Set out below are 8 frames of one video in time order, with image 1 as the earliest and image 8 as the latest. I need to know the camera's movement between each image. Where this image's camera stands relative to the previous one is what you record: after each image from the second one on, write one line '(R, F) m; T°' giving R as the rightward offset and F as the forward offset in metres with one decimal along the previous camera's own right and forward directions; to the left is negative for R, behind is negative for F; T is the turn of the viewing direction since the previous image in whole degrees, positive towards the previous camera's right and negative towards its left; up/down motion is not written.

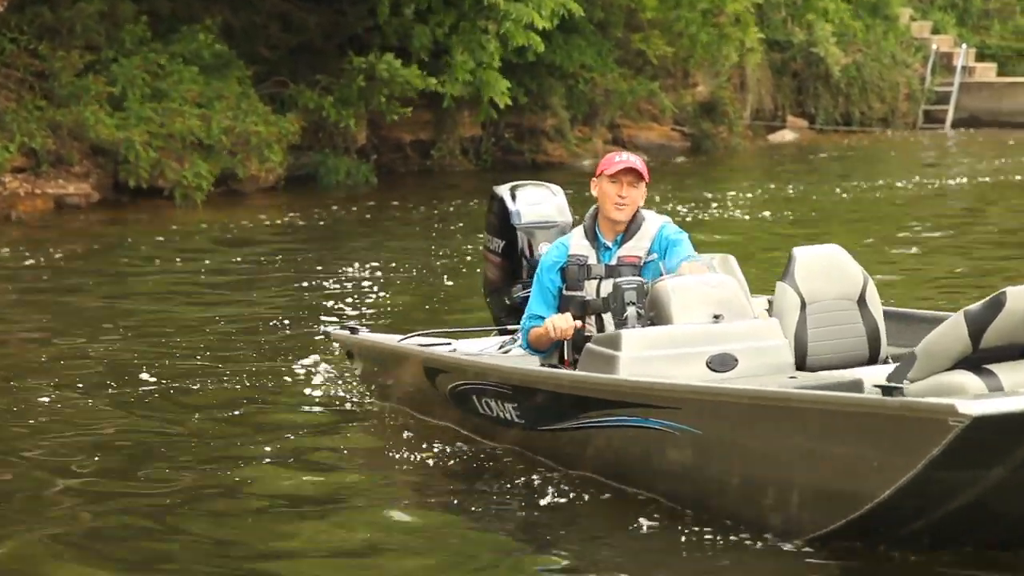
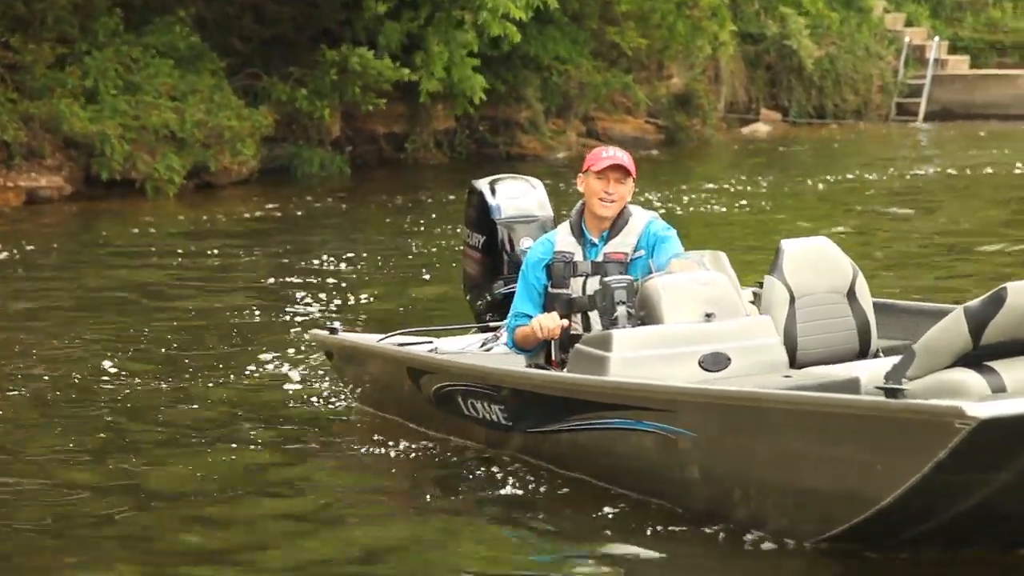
(-0.1, 0.0) m; +1°
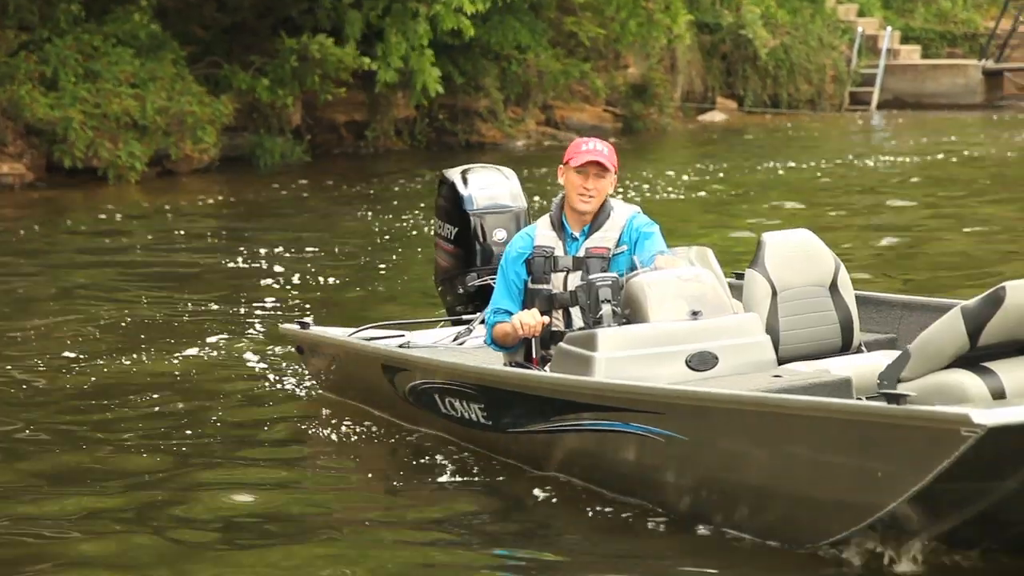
(-0.2, -0.1) m; +2°
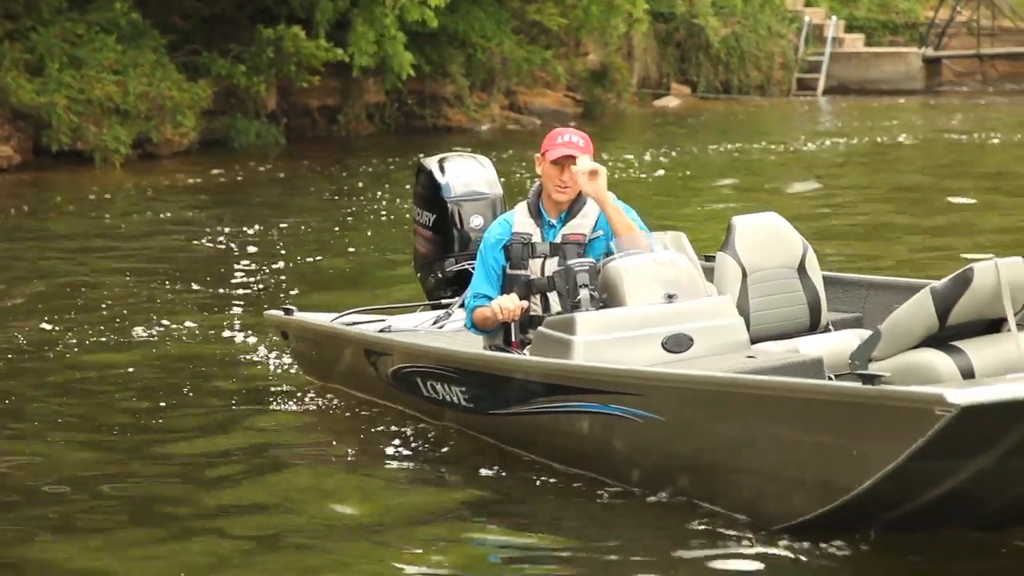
(-0.2, -0.6) m; +2°
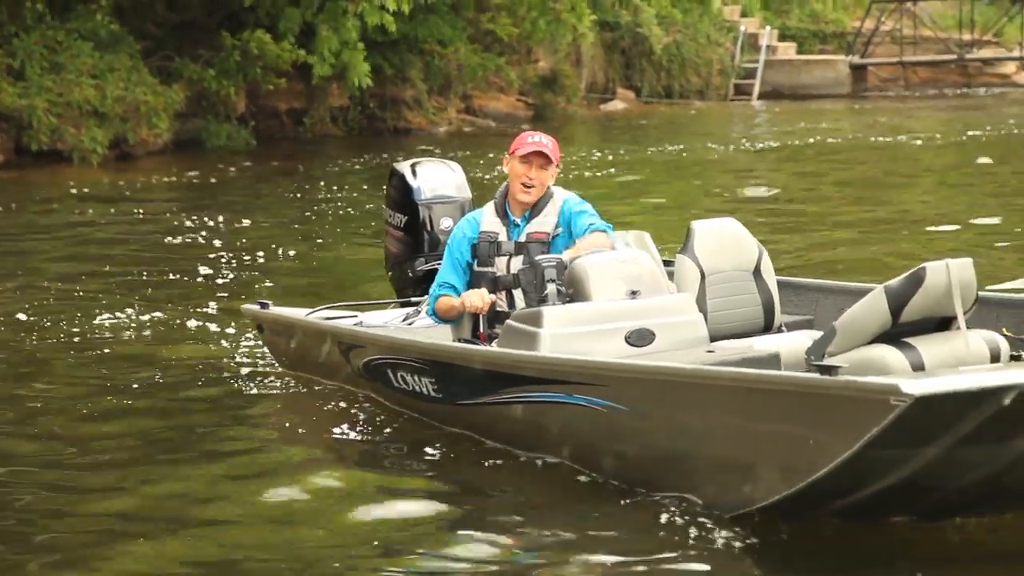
(-0.2, -0.8) m; +2°
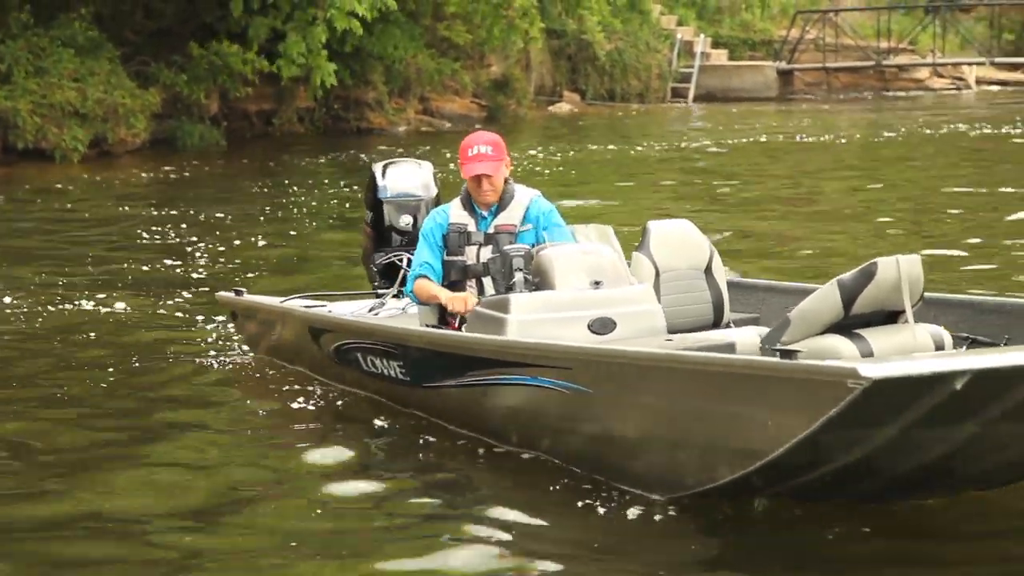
(-0.2, -1.0) m; +2°
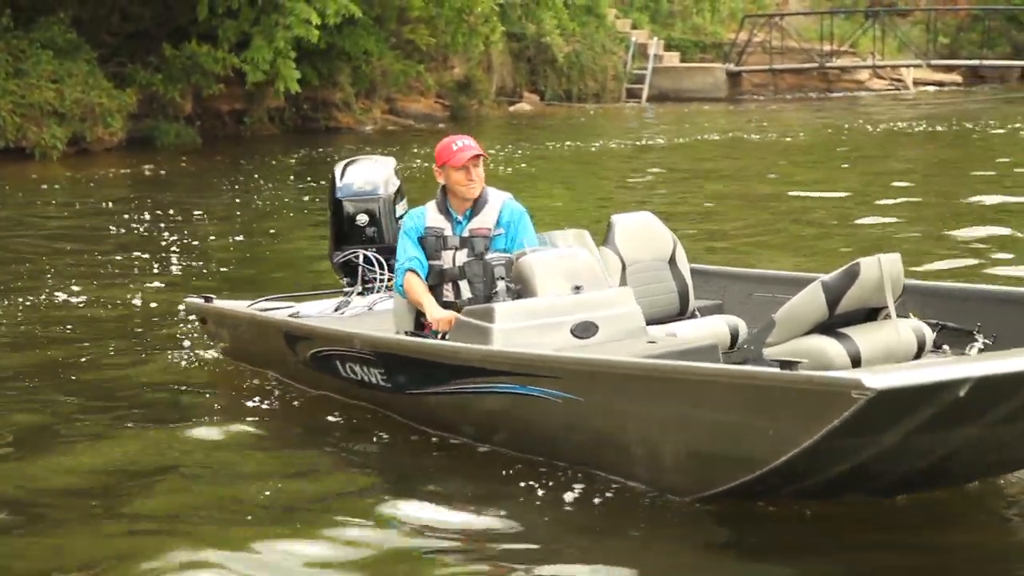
(-0.3, -0.7) m; +2°
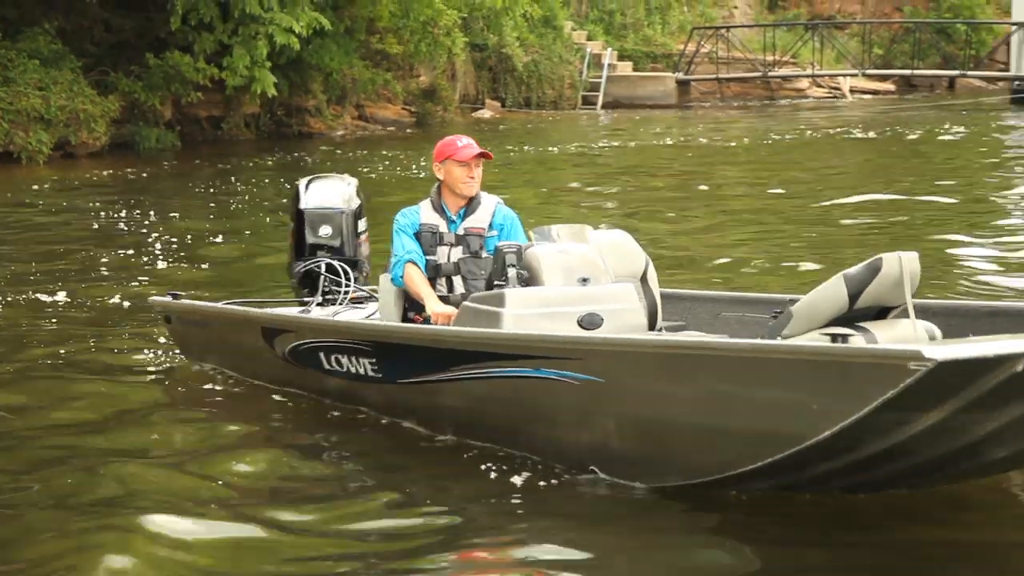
(-0.2, -0.9) m; +2°
